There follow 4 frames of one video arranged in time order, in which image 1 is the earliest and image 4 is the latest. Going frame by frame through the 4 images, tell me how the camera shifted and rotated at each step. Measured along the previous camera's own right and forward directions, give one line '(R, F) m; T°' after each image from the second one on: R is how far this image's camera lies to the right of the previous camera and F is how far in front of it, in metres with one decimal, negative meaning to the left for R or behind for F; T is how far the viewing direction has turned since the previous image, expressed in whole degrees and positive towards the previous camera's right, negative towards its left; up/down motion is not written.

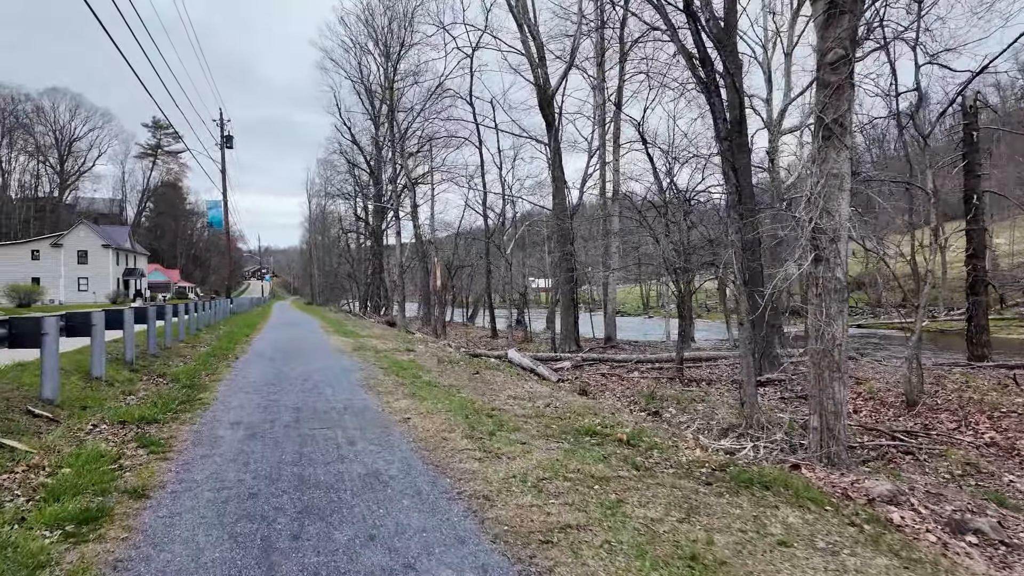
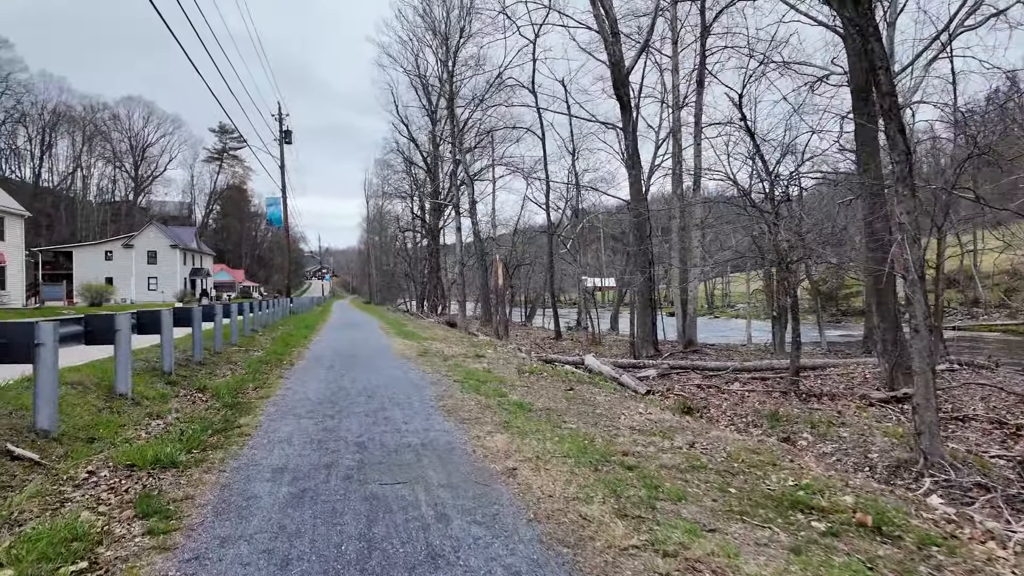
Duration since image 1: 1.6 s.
(-0.6, +1.4) m; -5°
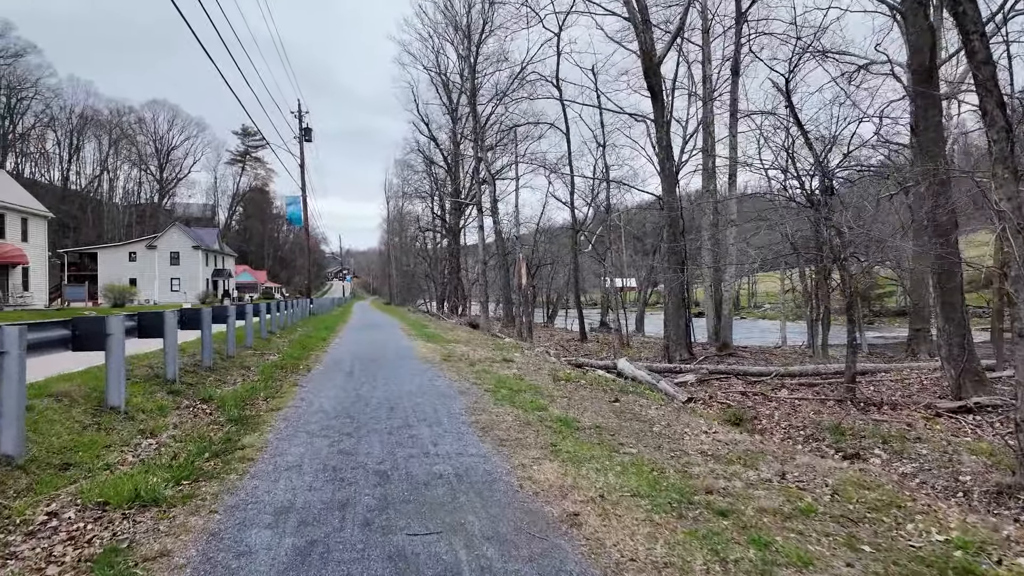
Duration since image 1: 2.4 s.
(-0.2, +0.7) m; -2°
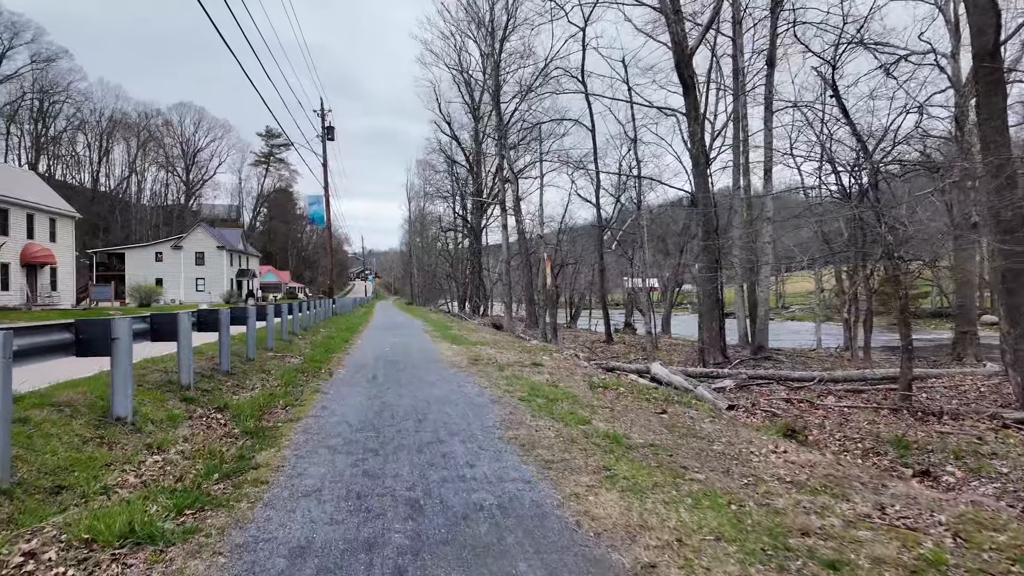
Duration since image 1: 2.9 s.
(-0.2, +0.4) m; -2°
